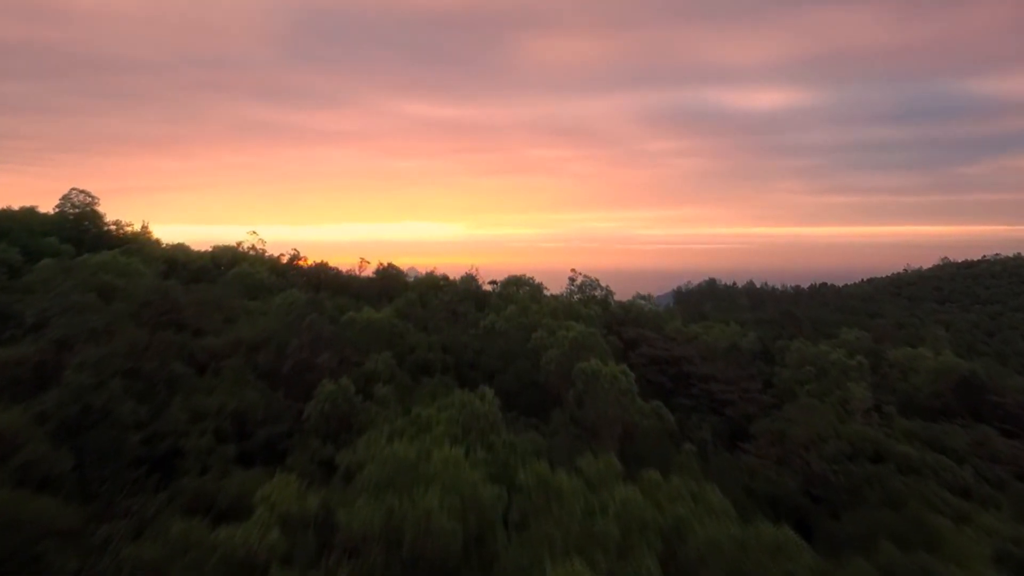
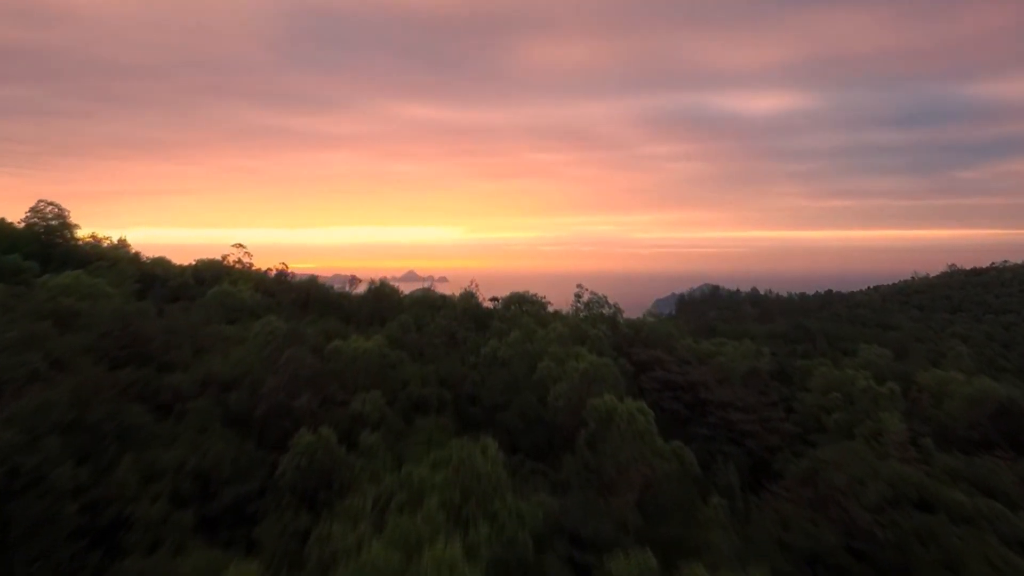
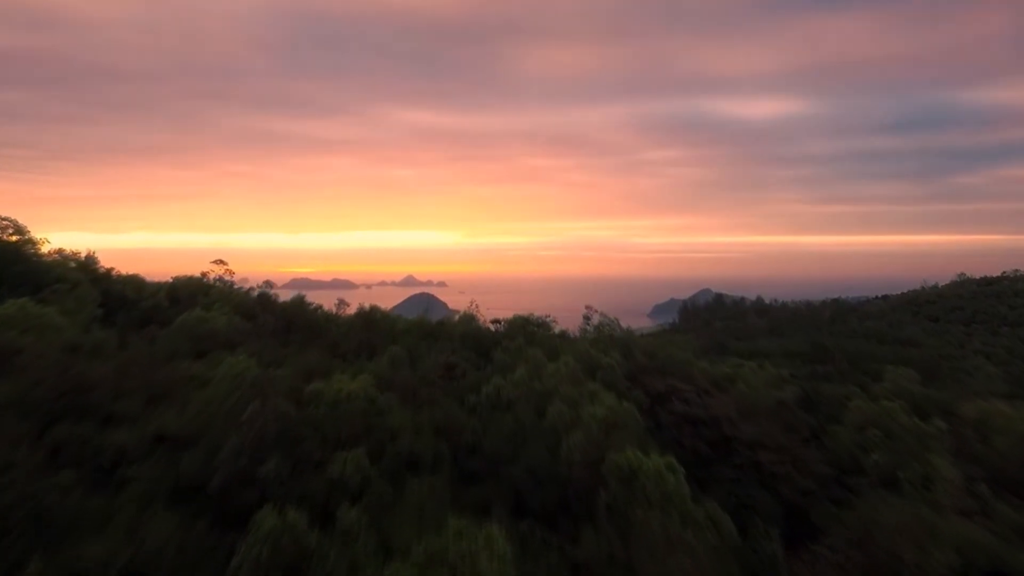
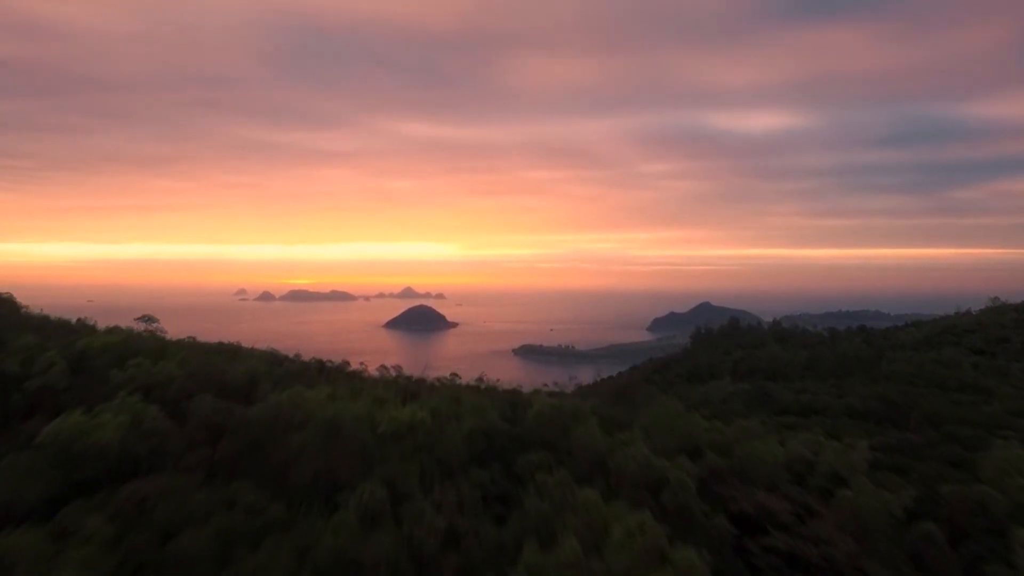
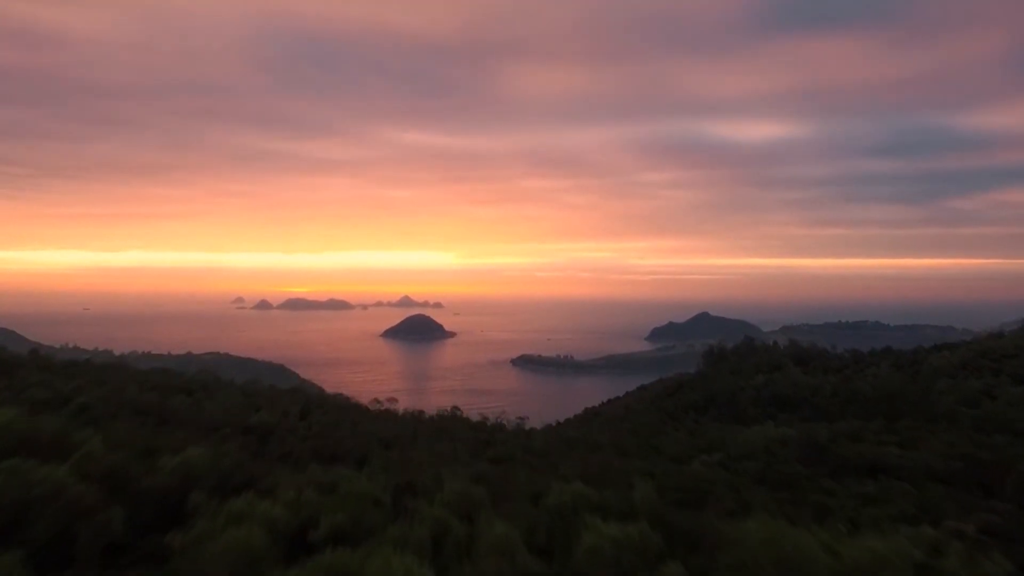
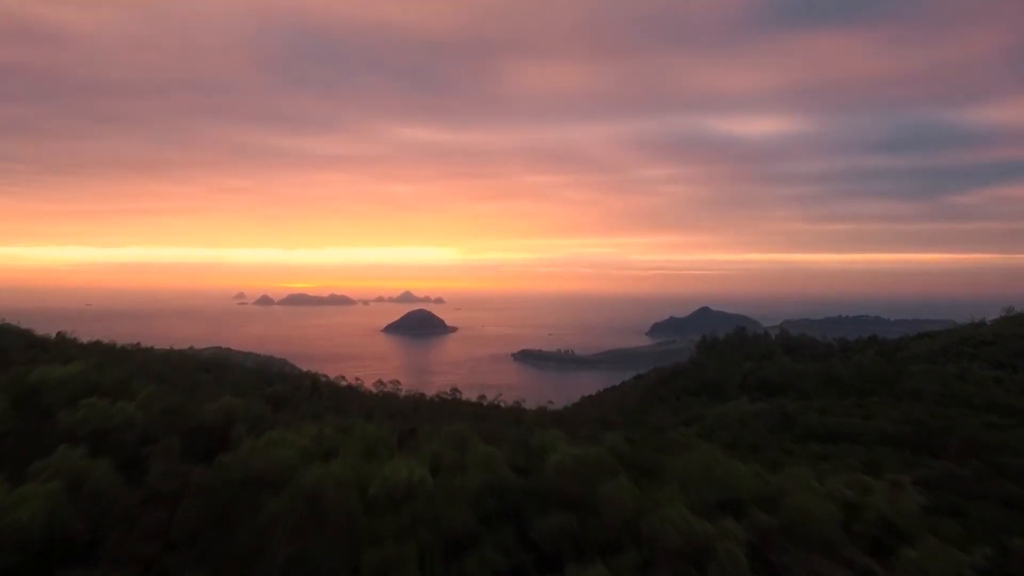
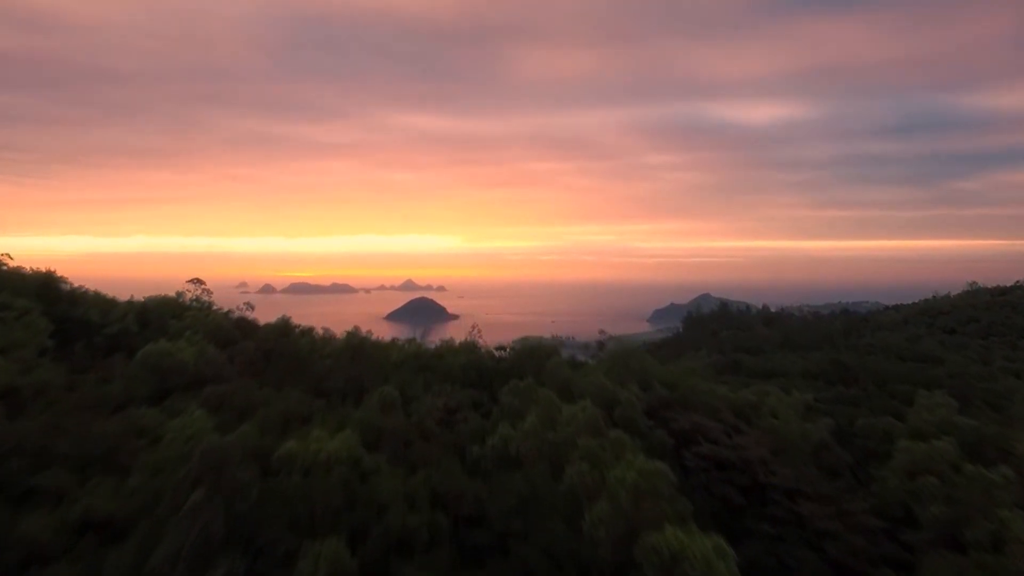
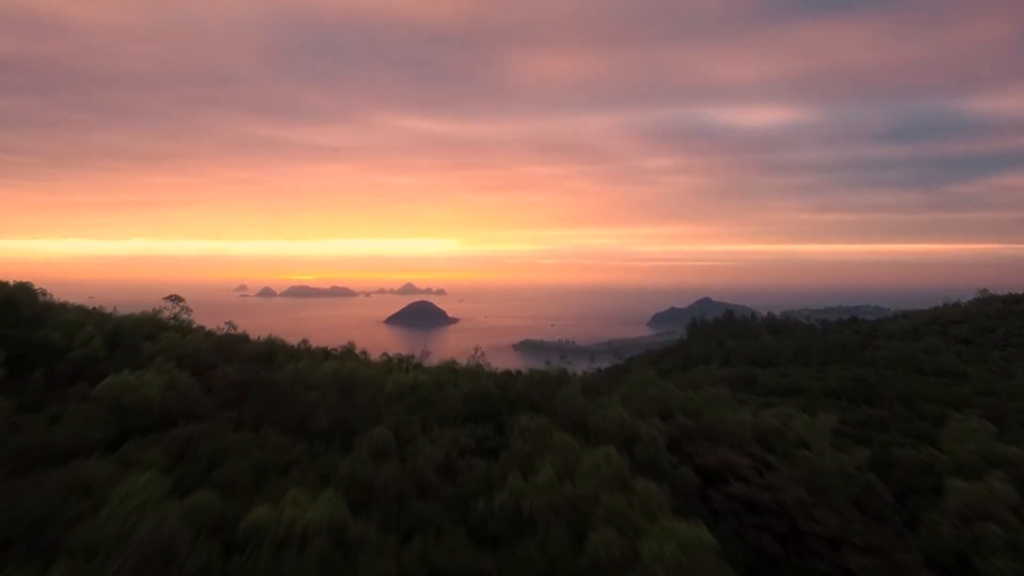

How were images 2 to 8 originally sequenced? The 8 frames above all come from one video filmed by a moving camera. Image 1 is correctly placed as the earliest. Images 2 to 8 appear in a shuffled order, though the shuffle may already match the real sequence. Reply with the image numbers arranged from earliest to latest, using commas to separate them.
2, 3, 7, 8, 4, 6, 5
